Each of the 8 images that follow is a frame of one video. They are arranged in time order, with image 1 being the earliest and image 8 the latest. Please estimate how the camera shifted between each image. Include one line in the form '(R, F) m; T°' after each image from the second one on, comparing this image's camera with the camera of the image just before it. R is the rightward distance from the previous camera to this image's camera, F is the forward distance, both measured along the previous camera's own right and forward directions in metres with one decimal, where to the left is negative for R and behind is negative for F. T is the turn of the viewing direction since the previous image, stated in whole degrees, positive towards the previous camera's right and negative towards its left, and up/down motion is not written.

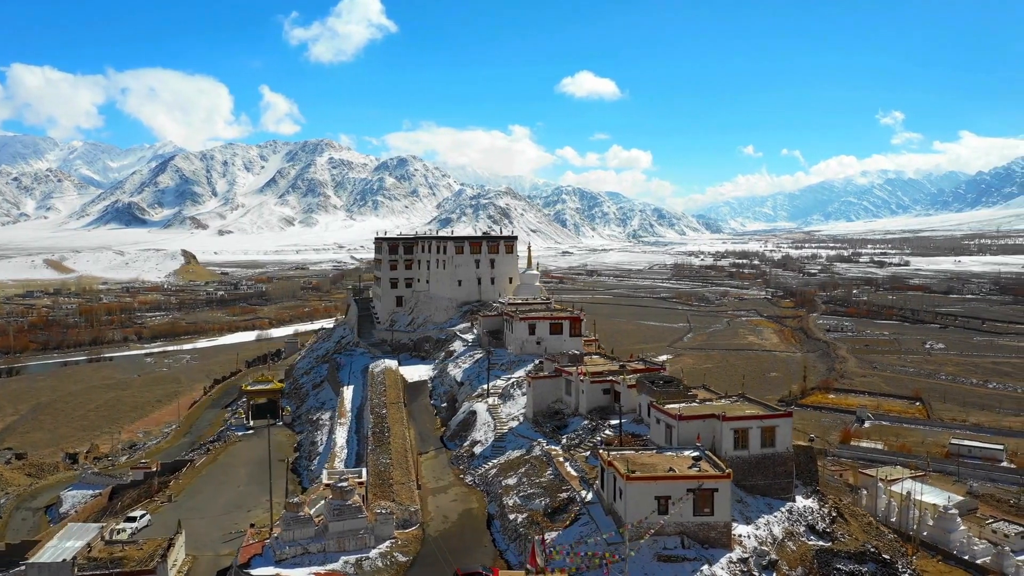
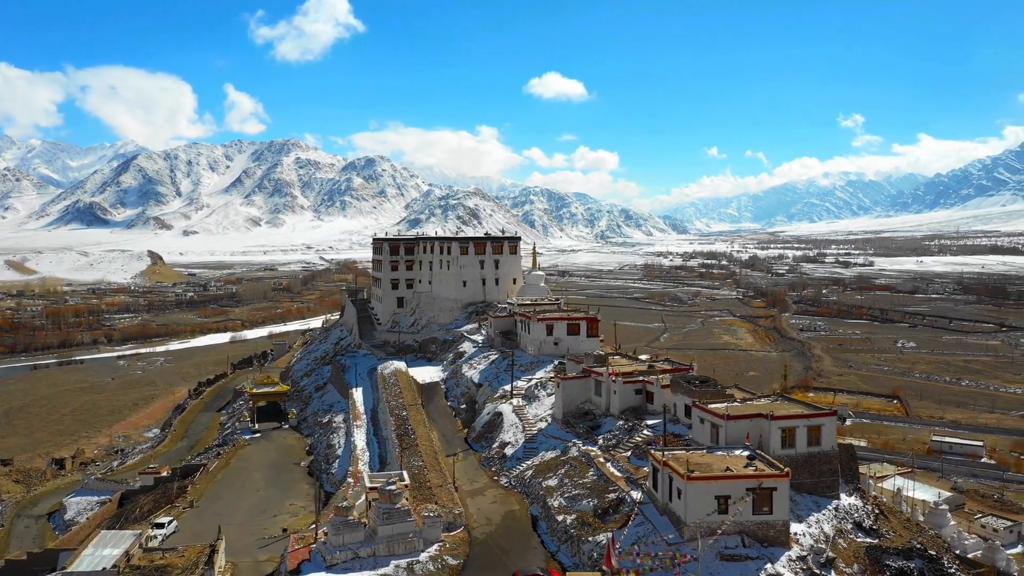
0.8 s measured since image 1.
(-2.5, +0.1) m; +2°
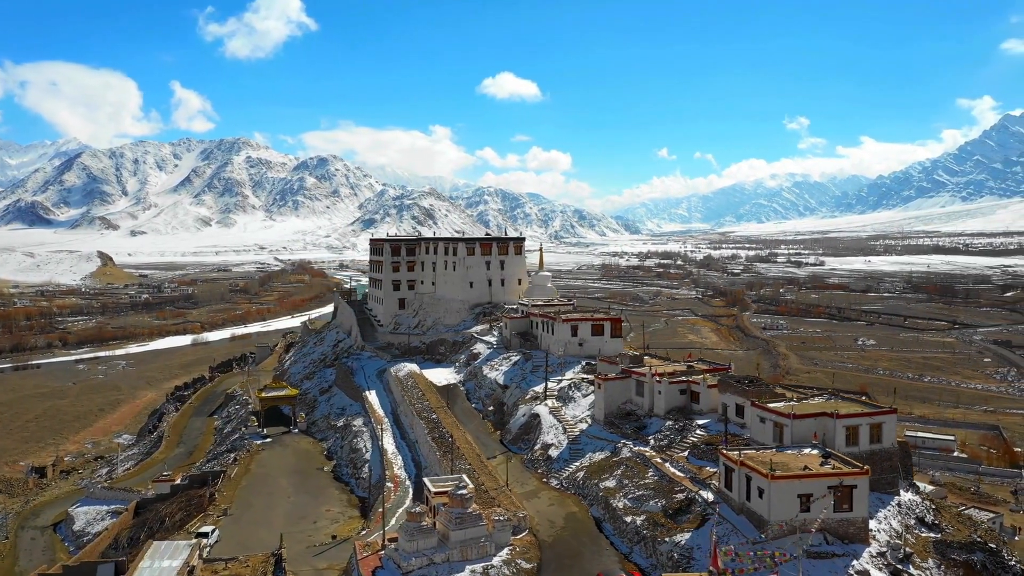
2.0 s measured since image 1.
(-3.5, +0.3) m; +3°
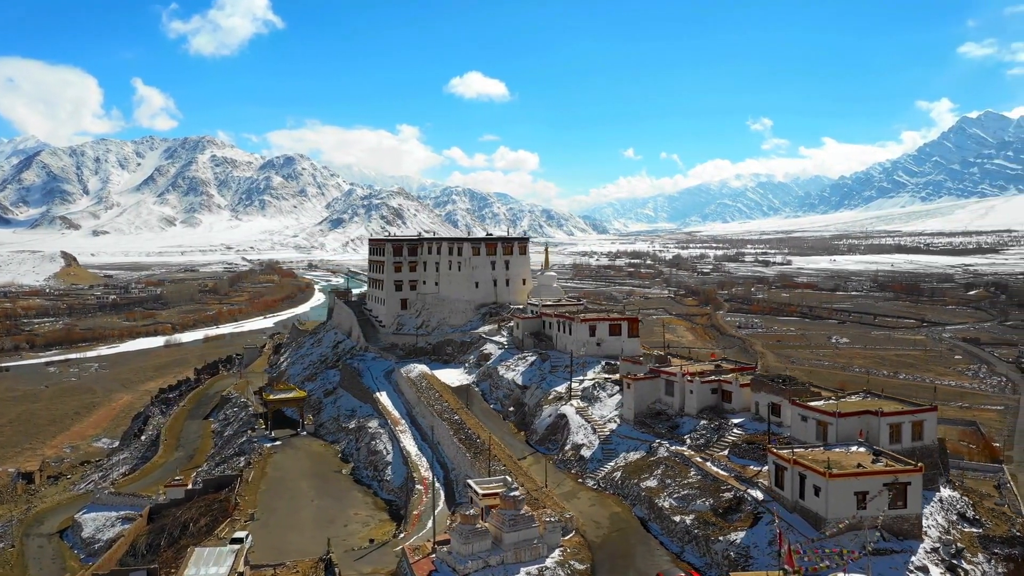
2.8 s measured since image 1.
(-2.5, +0.2) m; +2°
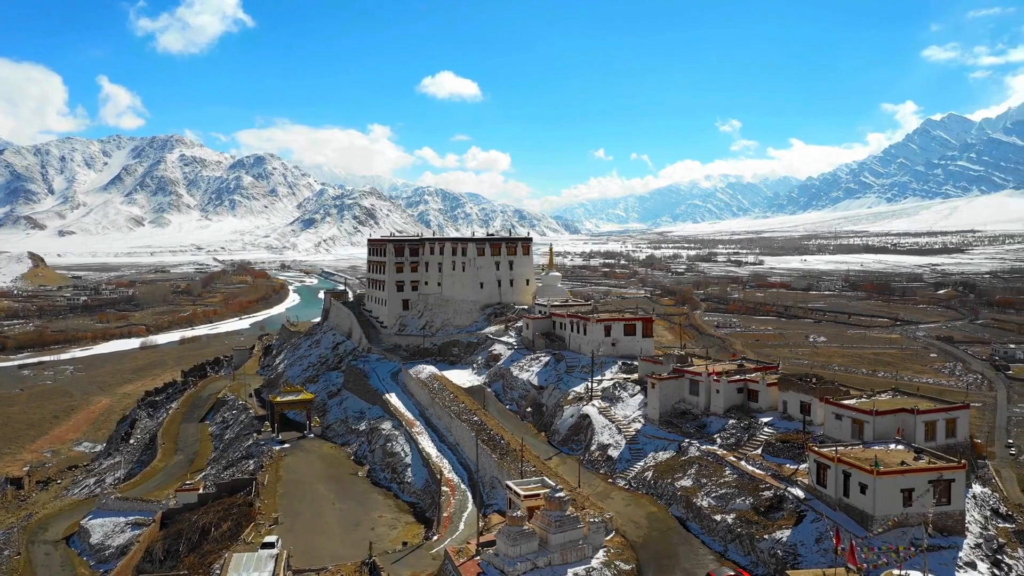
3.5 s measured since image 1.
(-2.1, +0.1) m; +2°
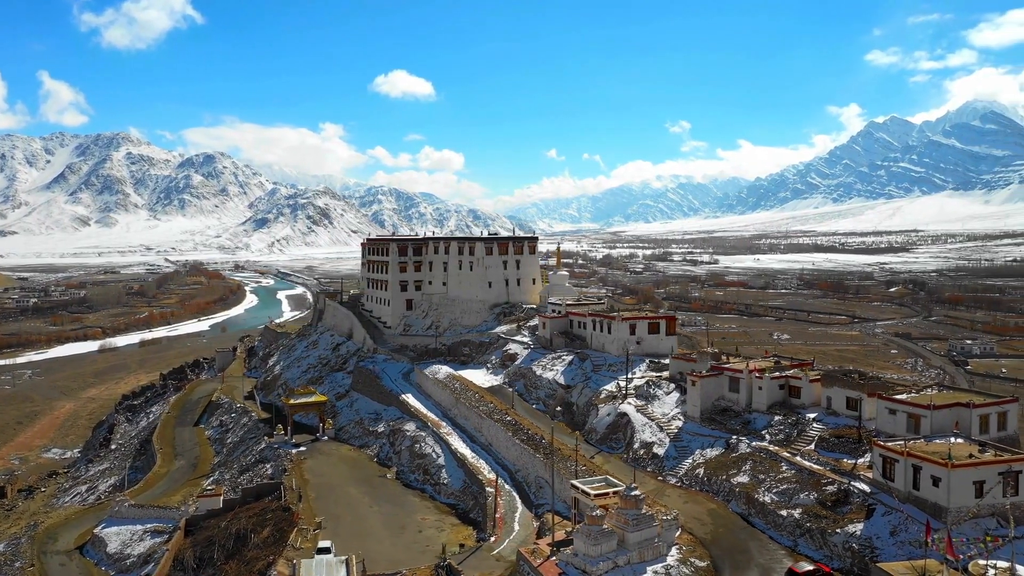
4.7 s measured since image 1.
(-3.5, +0.3) m; +3°
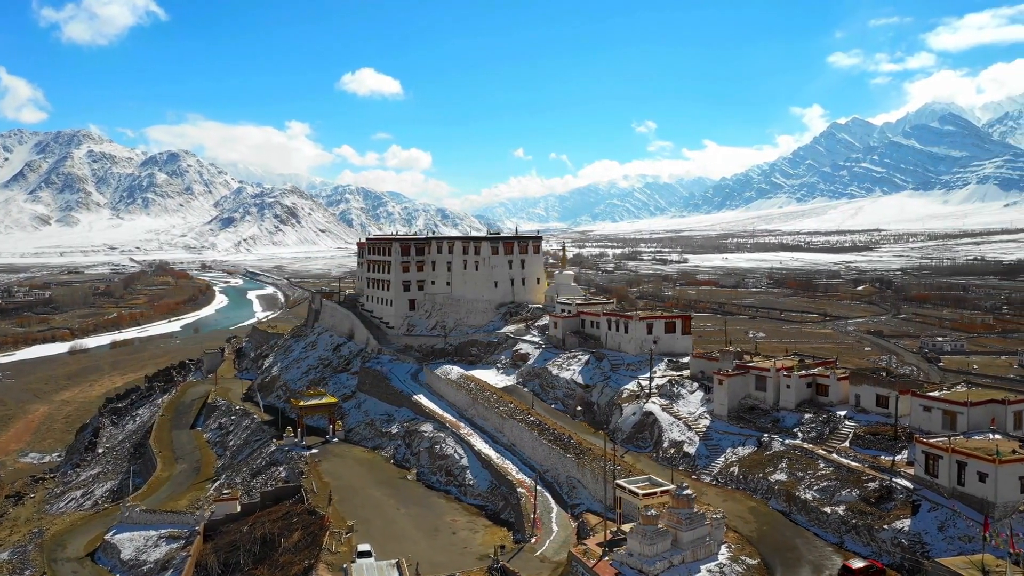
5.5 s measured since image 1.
(-2.4, +0.2) m; +2°
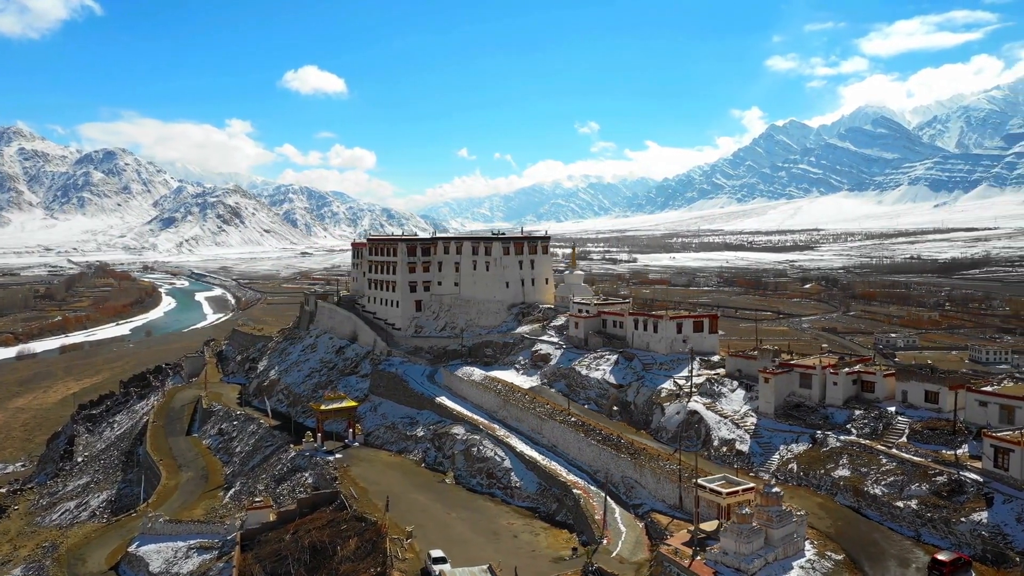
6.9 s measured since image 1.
(-4.2, +0.4) m; +4°
